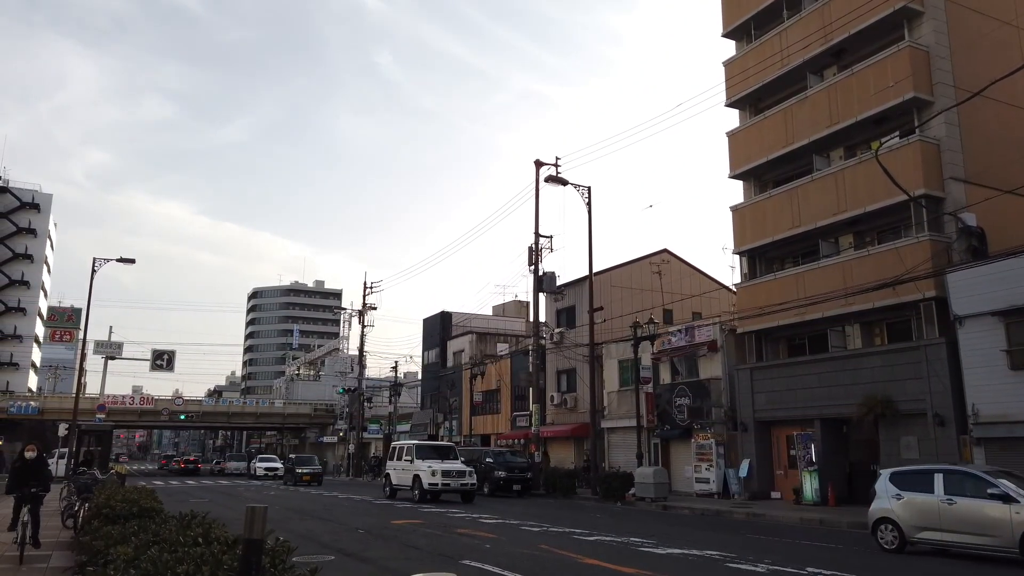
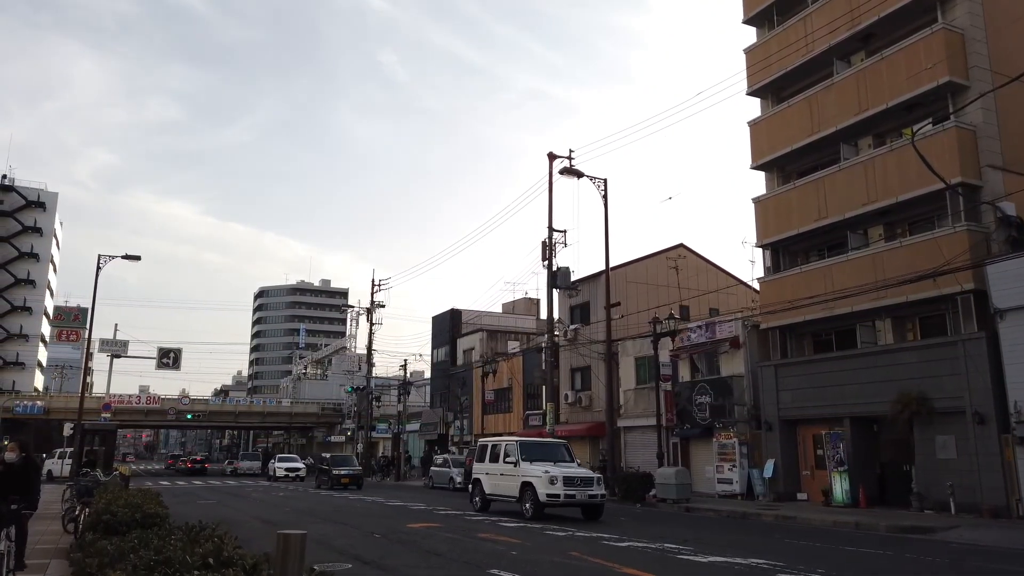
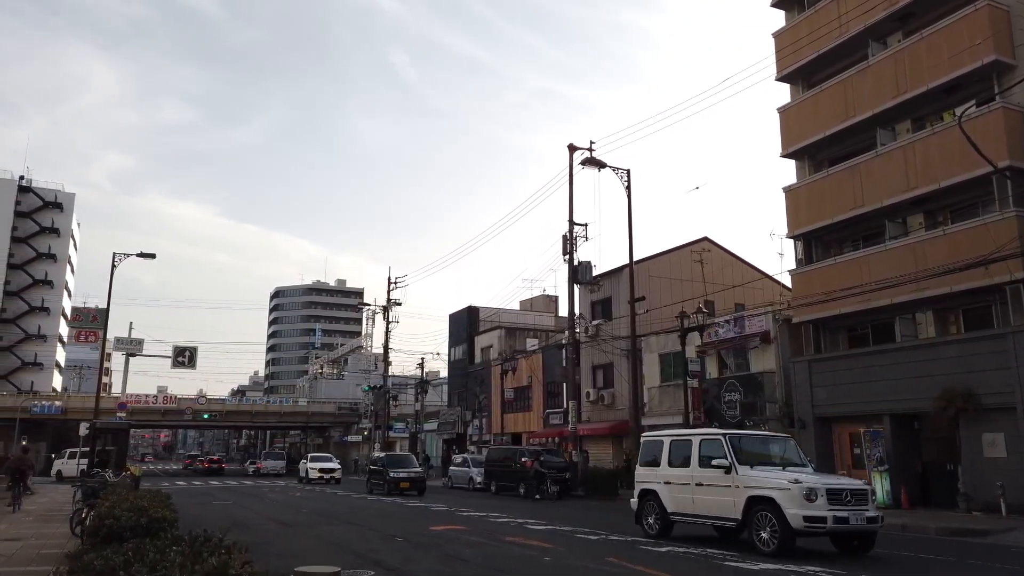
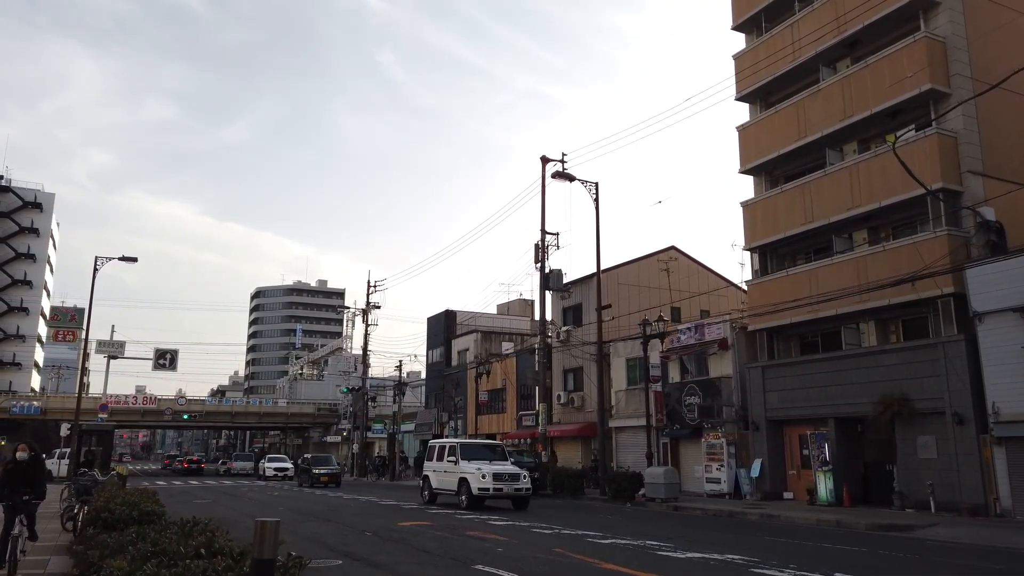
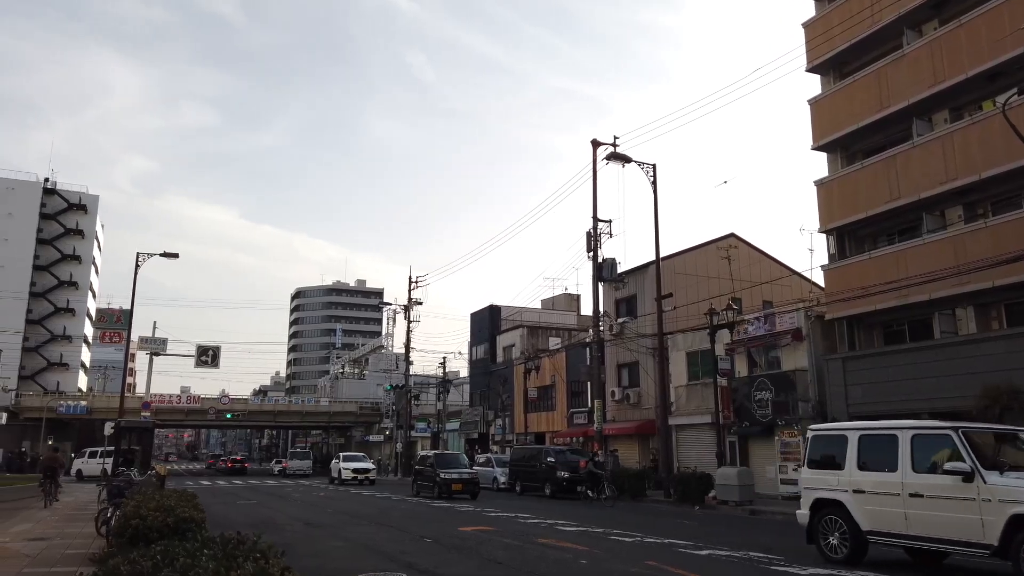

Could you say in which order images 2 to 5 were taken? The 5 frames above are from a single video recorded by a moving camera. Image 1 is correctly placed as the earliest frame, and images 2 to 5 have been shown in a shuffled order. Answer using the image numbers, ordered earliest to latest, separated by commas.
4, 2, 3, 5
